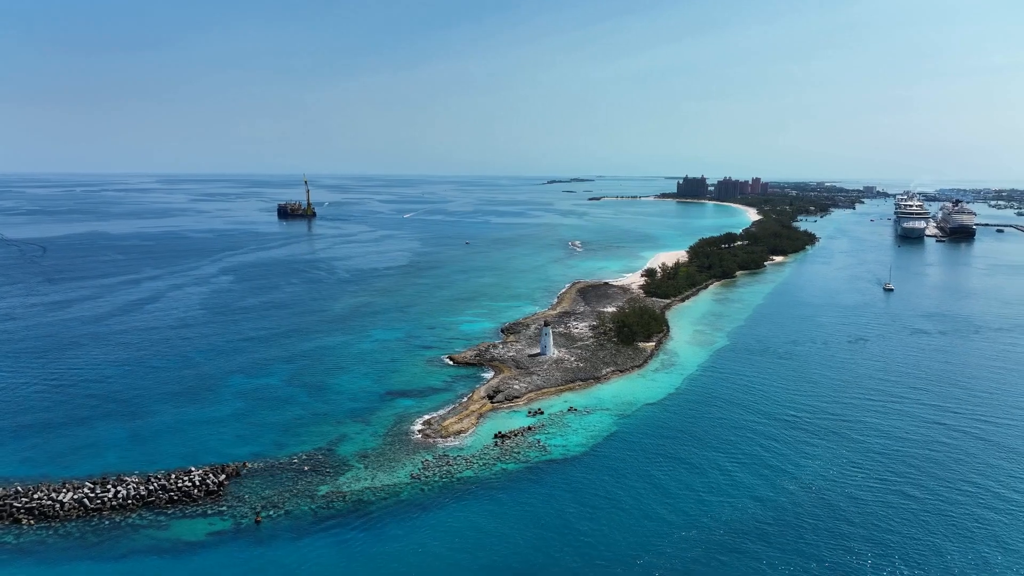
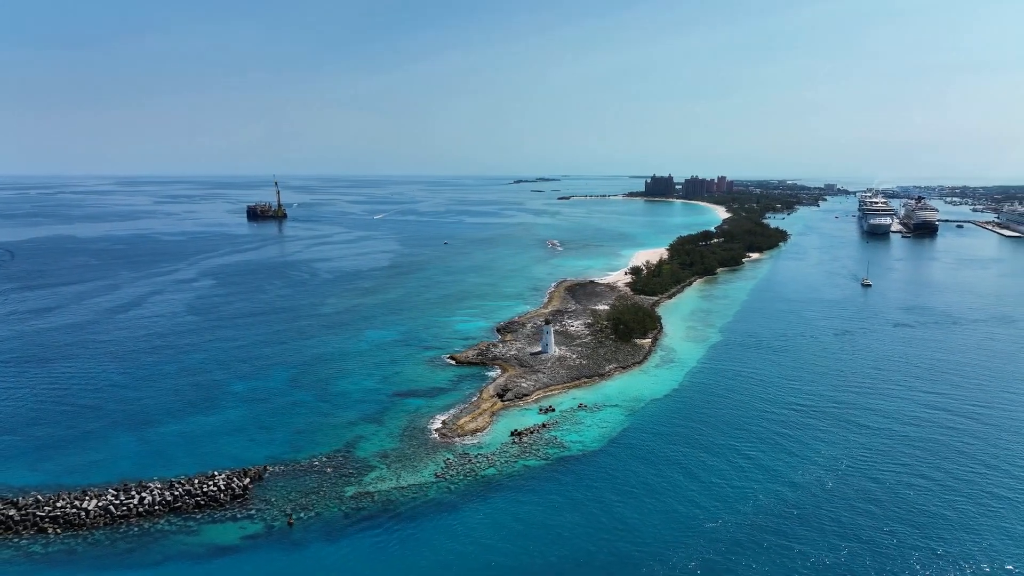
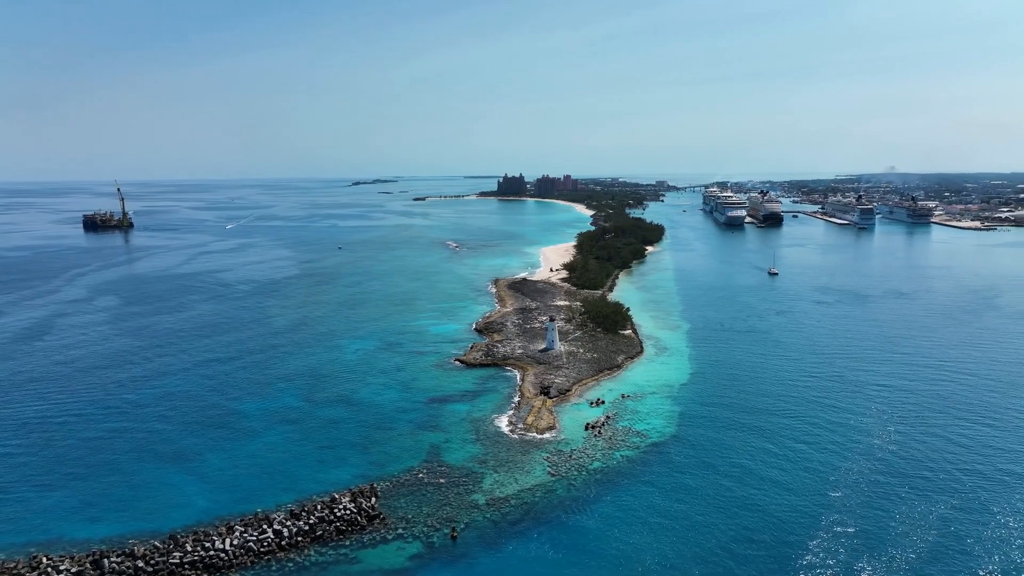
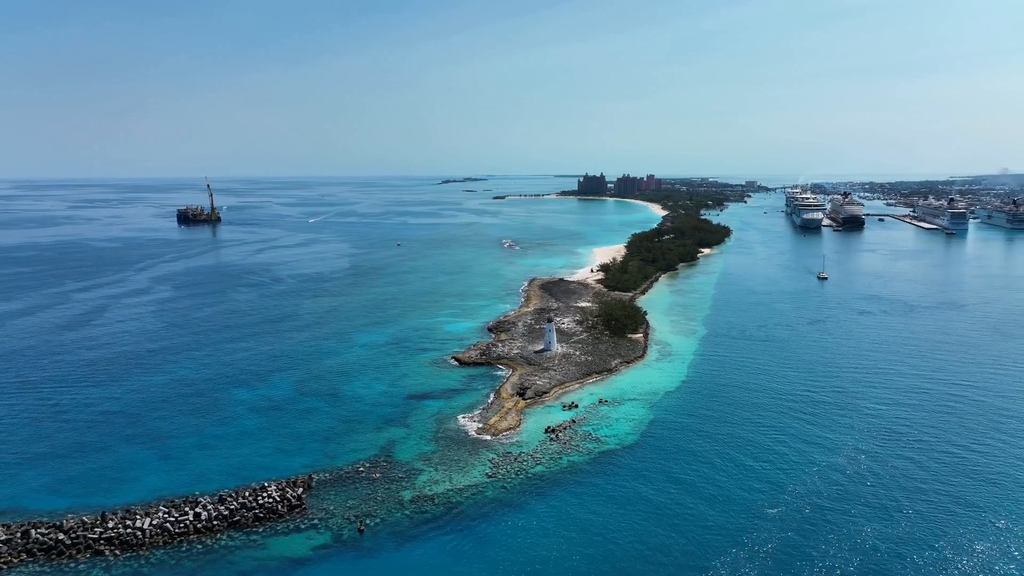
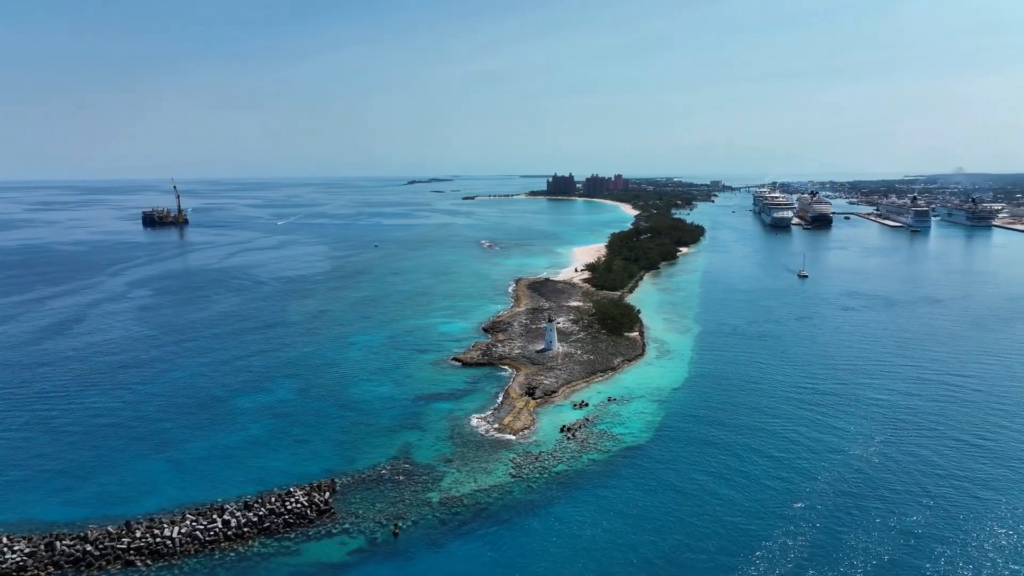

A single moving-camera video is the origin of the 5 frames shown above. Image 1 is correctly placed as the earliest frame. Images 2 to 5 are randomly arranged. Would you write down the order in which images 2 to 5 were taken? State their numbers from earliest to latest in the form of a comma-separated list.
2, 4, 5, 3
